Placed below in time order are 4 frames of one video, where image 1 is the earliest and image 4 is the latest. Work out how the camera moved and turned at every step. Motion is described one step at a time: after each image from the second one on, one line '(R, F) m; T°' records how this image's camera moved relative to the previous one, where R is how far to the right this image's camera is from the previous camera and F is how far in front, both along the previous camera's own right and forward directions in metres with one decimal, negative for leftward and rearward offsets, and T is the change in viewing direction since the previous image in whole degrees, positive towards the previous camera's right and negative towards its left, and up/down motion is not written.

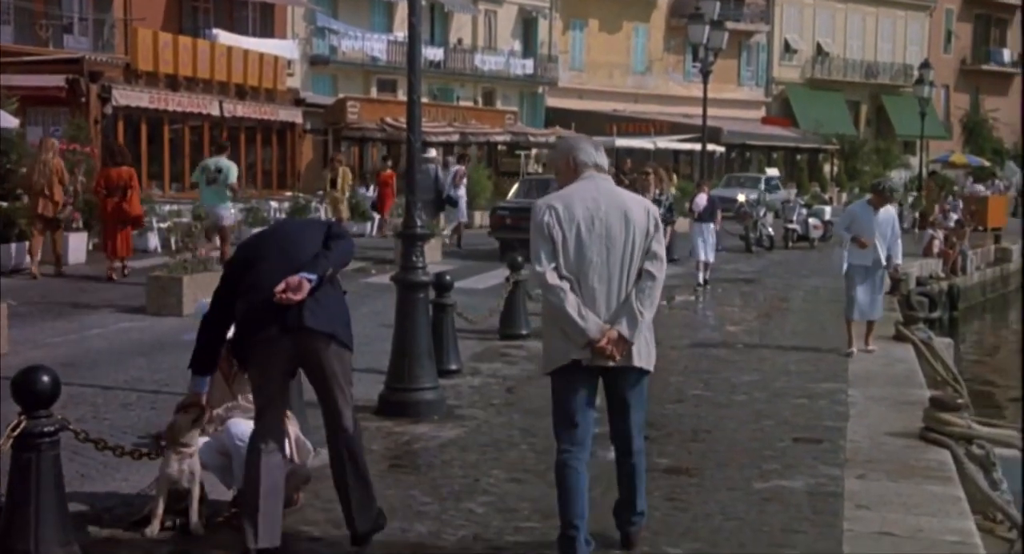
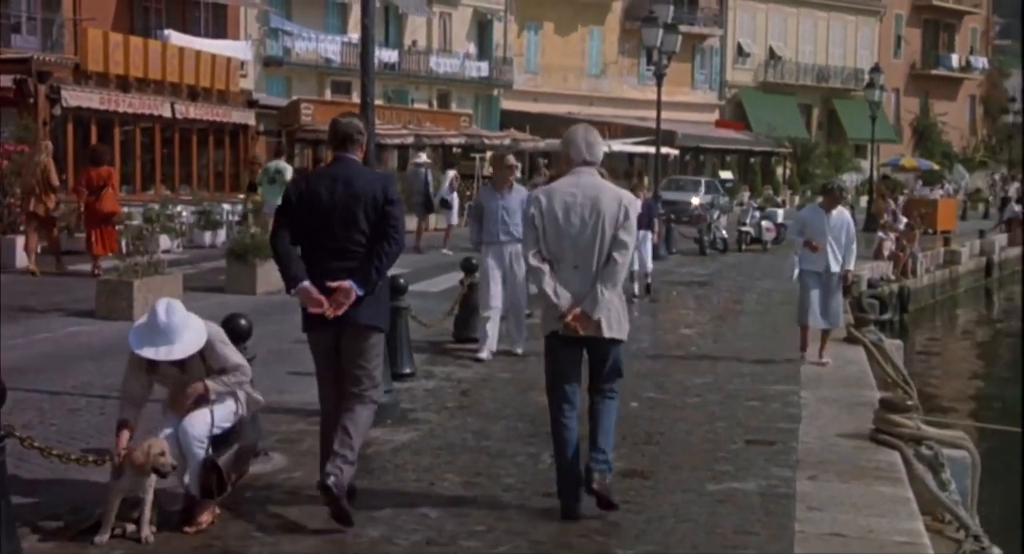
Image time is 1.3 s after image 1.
(+0.4, 0.0) m; +1°
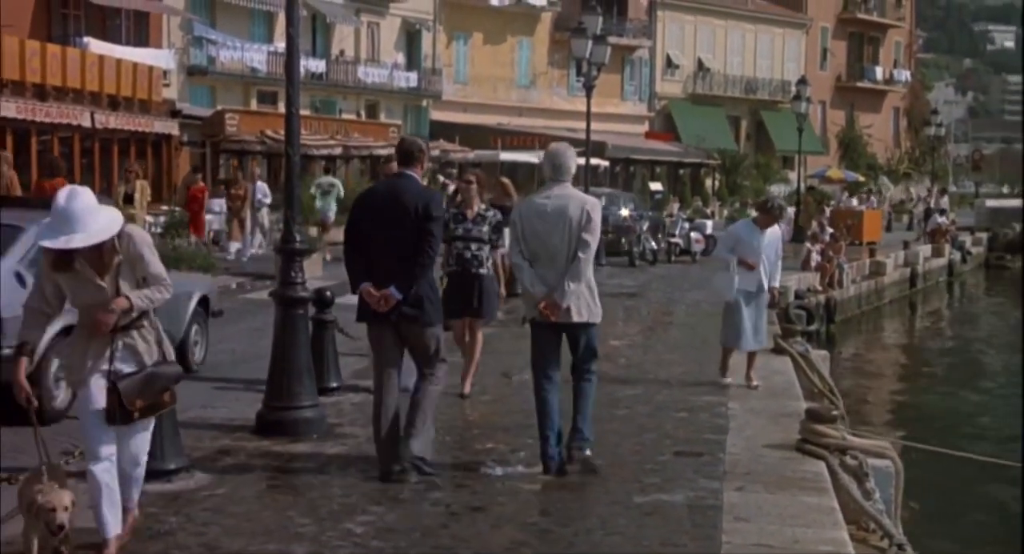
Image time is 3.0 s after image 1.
(+0.6, +0.1) m; +2°
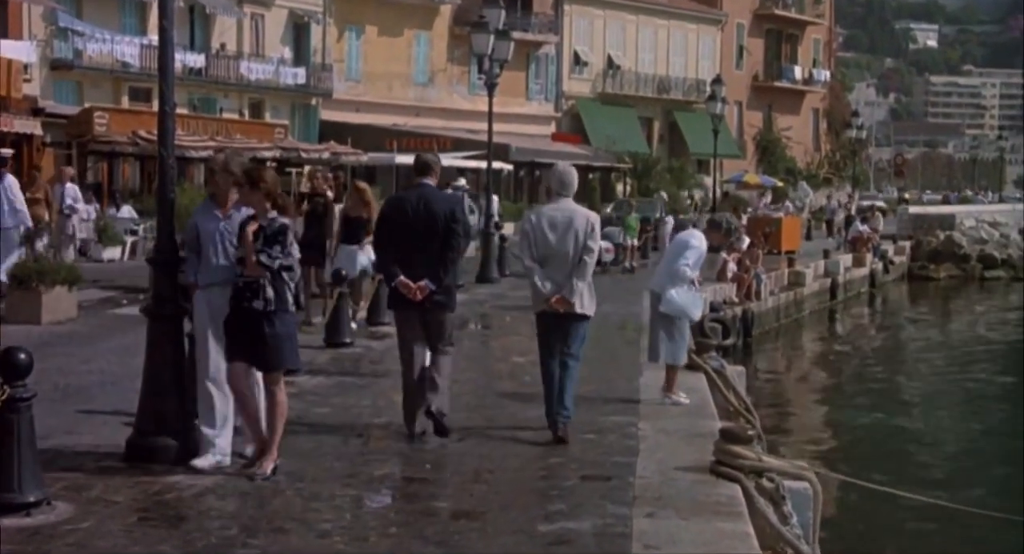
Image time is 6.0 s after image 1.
(+0.9, +0.7) m; +2°
